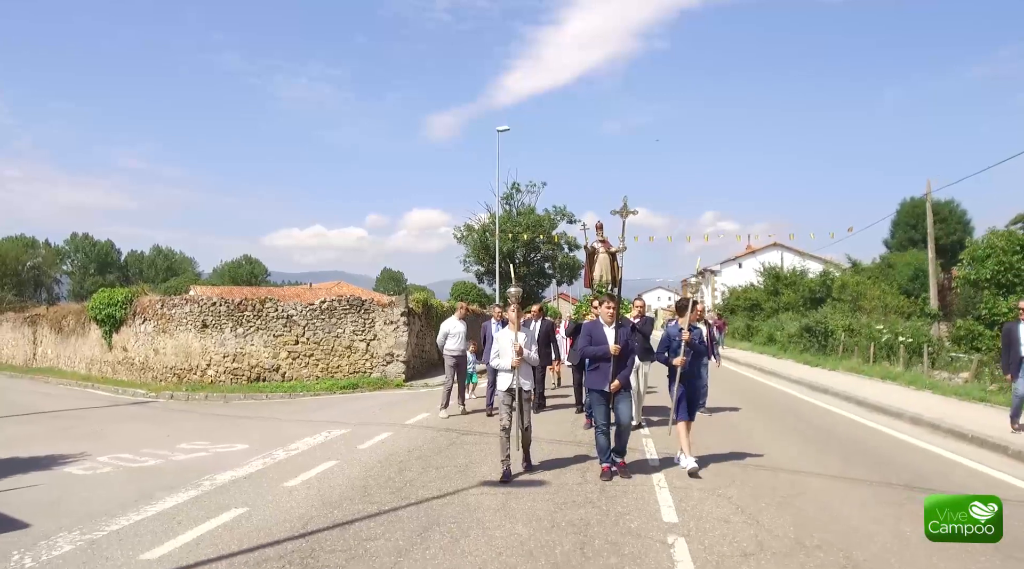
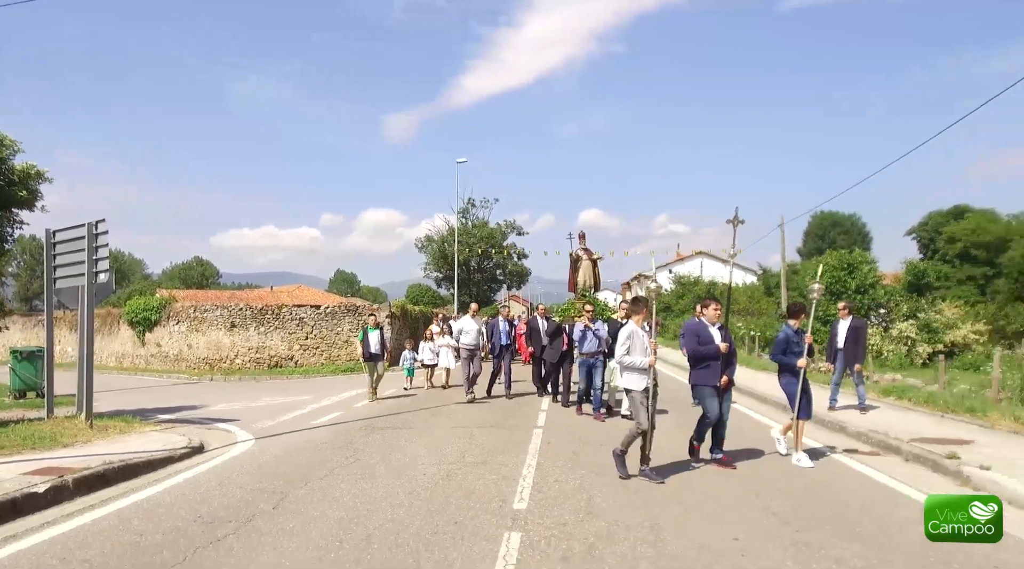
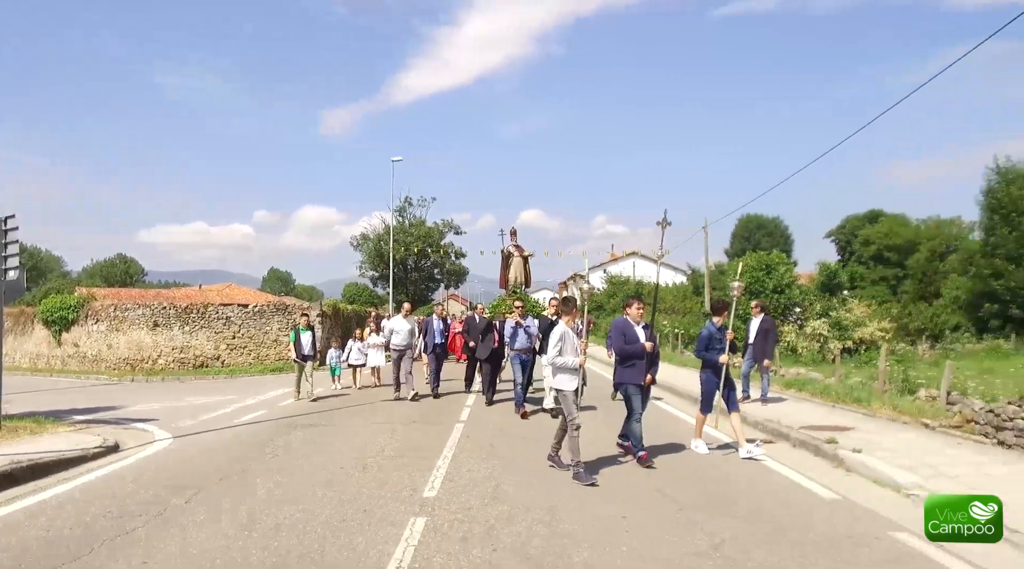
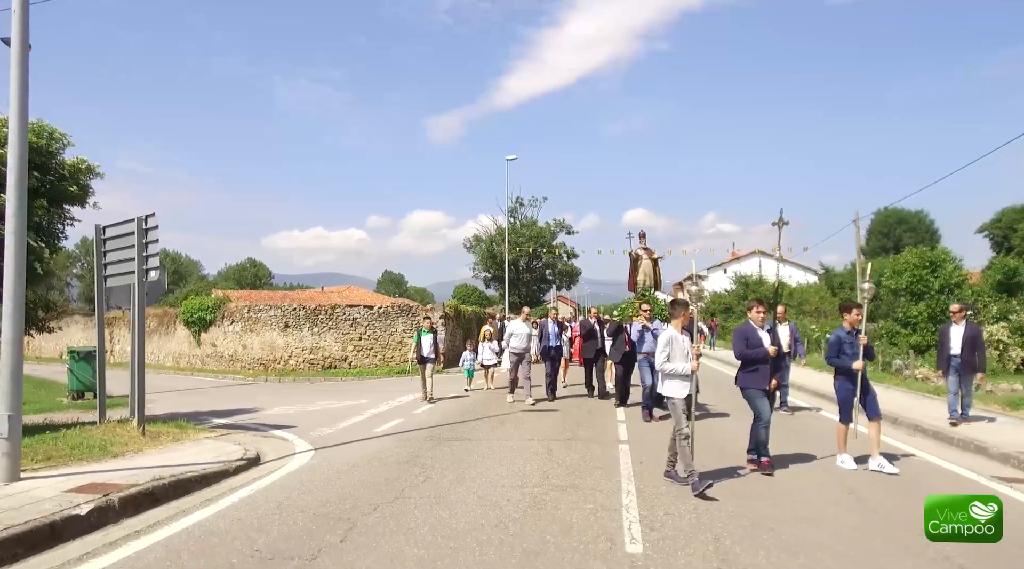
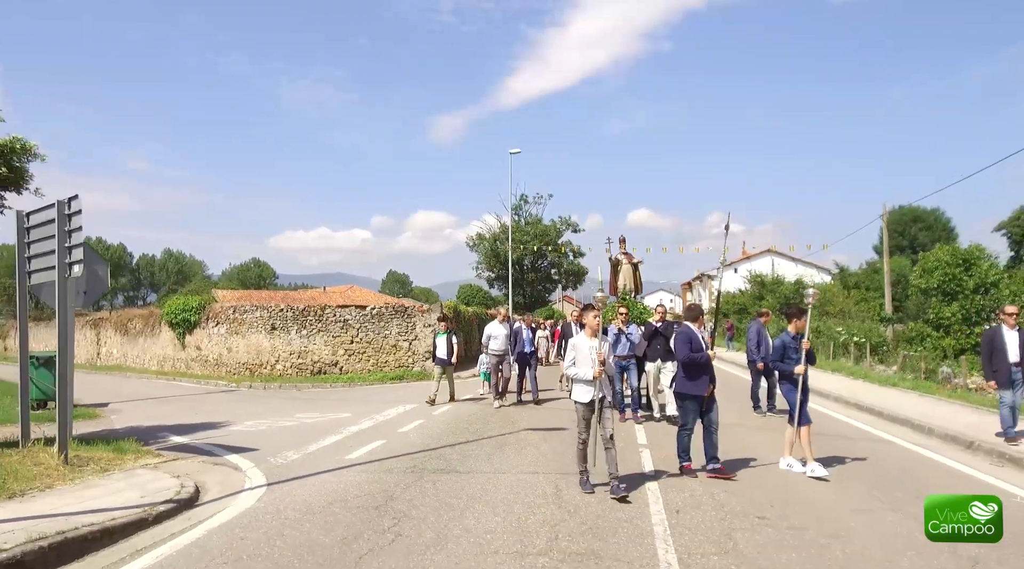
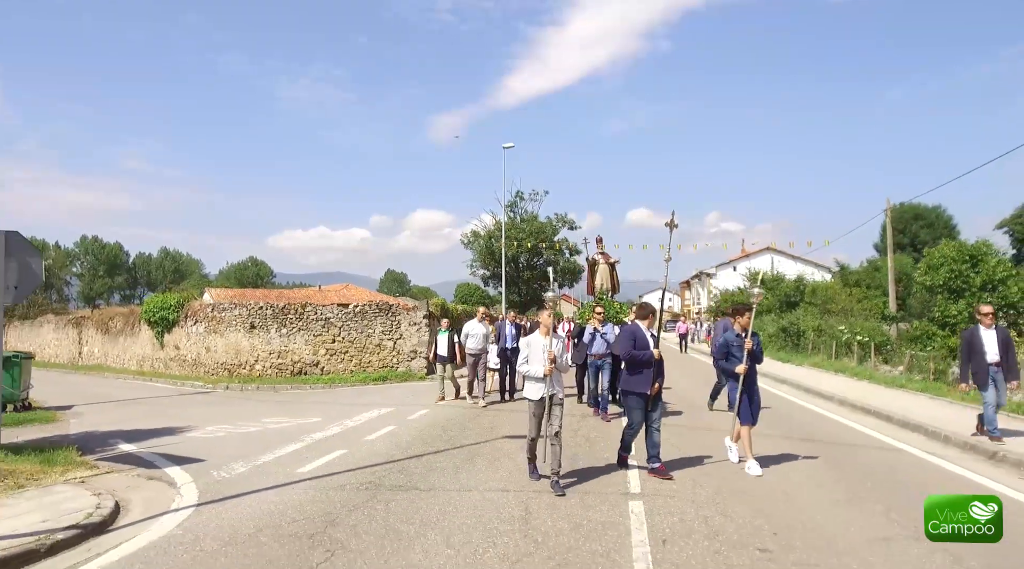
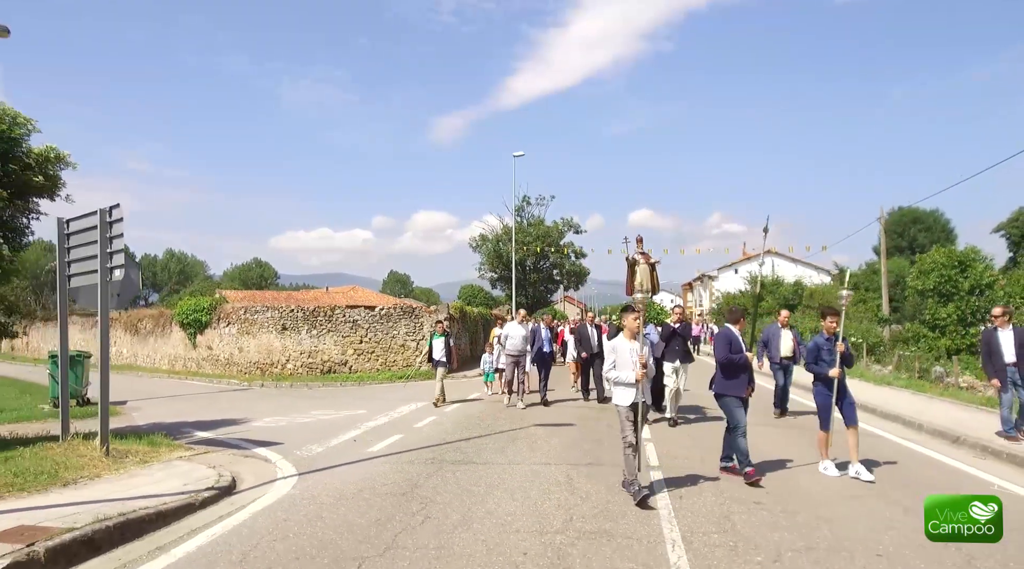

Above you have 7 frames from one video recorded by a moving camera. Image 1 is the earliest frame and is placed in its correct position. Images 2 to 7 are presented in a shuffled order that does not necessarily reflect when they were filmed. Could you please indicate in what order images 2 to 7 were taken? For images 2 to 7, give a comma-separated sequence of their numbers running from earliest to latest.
6, 5, 7, 4, 2, 3
